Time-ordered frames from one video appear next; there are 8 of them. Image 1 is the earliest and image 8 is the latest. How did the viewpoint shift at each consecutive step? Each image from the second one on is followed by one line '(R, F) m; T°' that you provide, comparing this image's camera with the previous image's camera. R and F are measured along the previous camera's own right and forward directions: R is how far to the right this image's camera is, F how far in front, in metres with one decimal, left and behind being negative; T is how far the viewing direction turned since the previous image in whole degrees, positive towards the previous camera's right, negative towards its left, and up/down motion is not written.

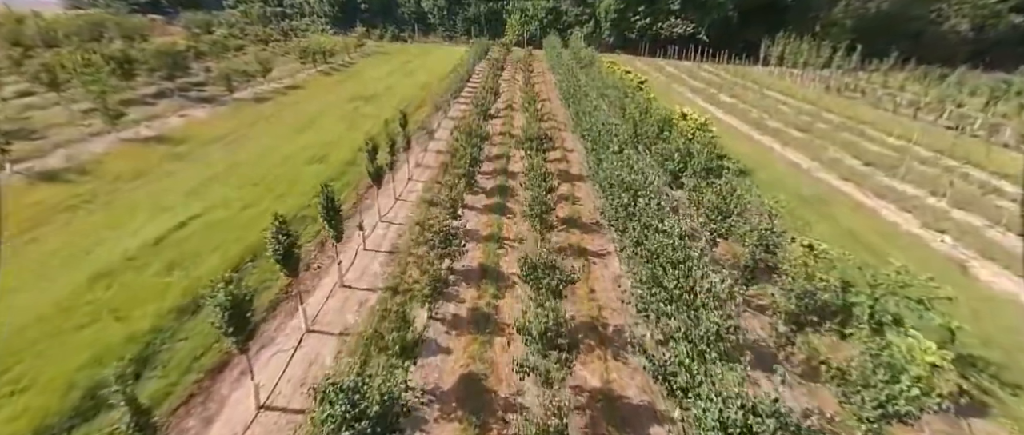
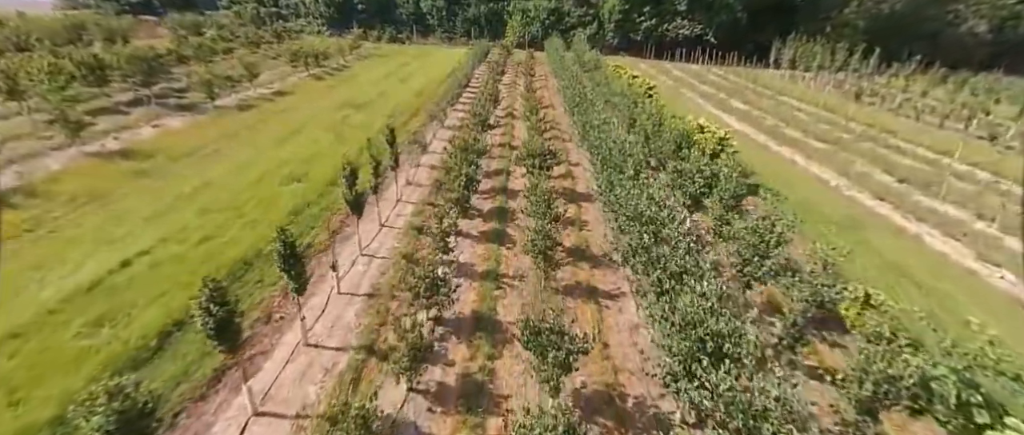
(+0.1, +2.1) m; 0°
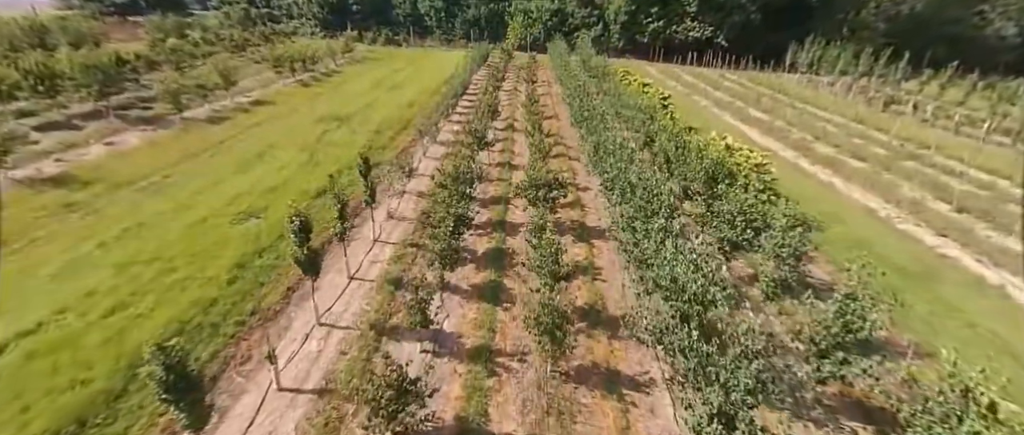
(+0.1, +3.0) m; 0°
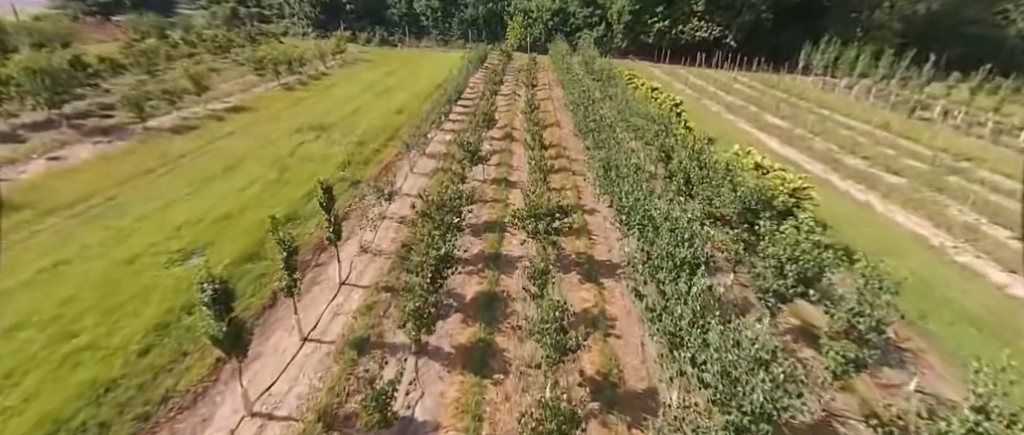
(+0.2, +2.6) m; 0°
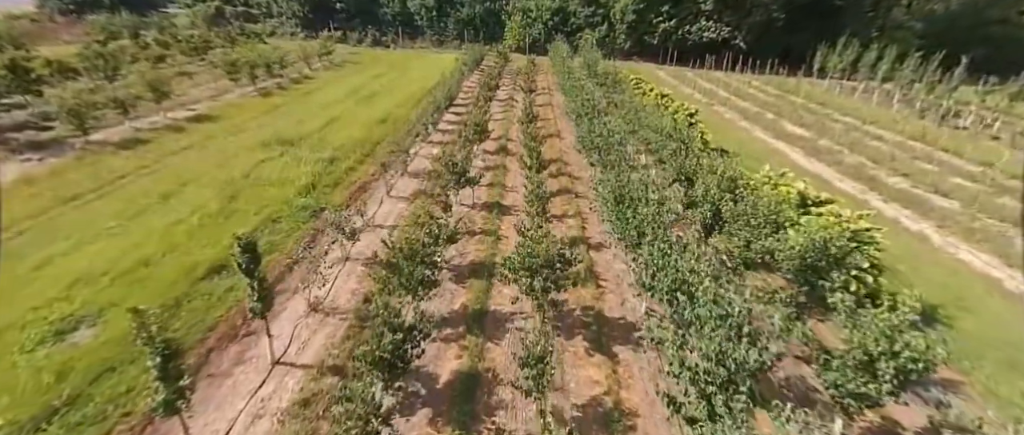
(+0.3, +3.0) m; 0°
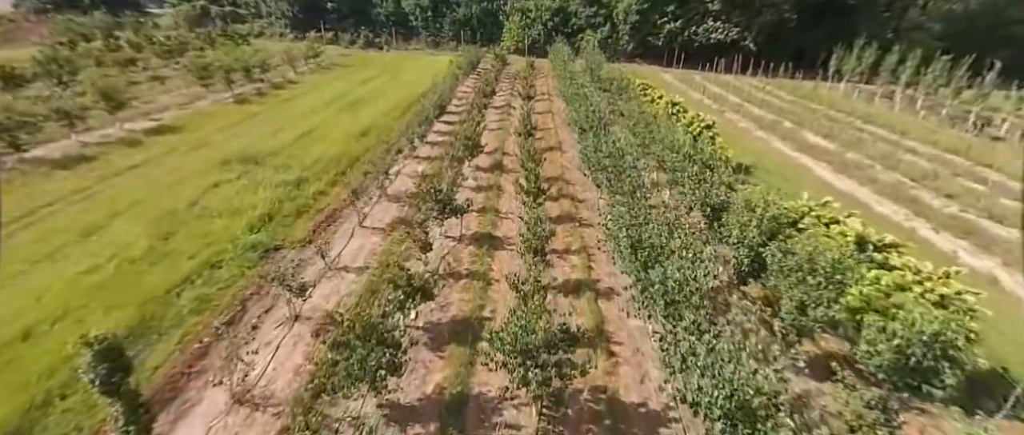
(+0.2, +2.7) m; 0°
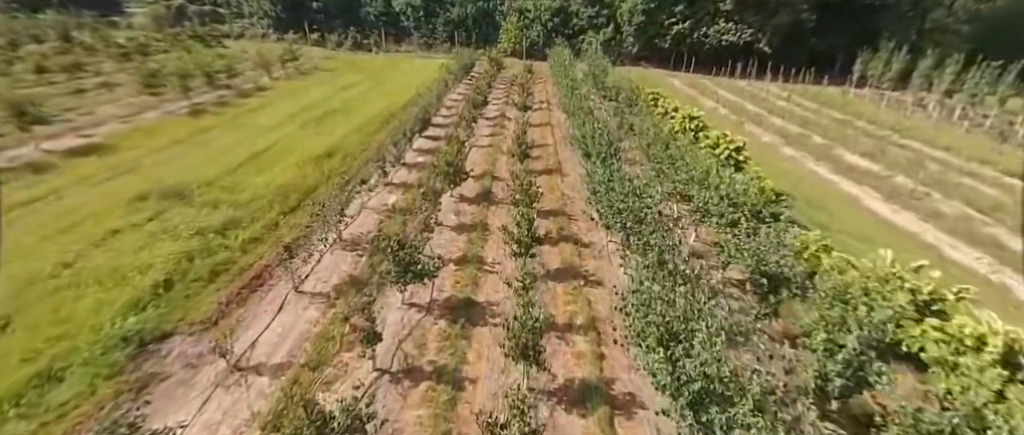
(+0.4, +3.9) m; 0°
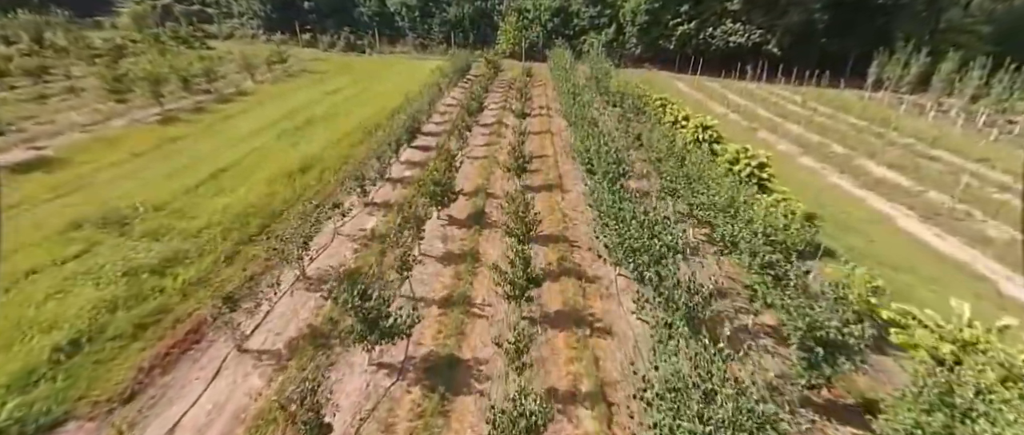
(+0.2, +2.1) m; 0°
